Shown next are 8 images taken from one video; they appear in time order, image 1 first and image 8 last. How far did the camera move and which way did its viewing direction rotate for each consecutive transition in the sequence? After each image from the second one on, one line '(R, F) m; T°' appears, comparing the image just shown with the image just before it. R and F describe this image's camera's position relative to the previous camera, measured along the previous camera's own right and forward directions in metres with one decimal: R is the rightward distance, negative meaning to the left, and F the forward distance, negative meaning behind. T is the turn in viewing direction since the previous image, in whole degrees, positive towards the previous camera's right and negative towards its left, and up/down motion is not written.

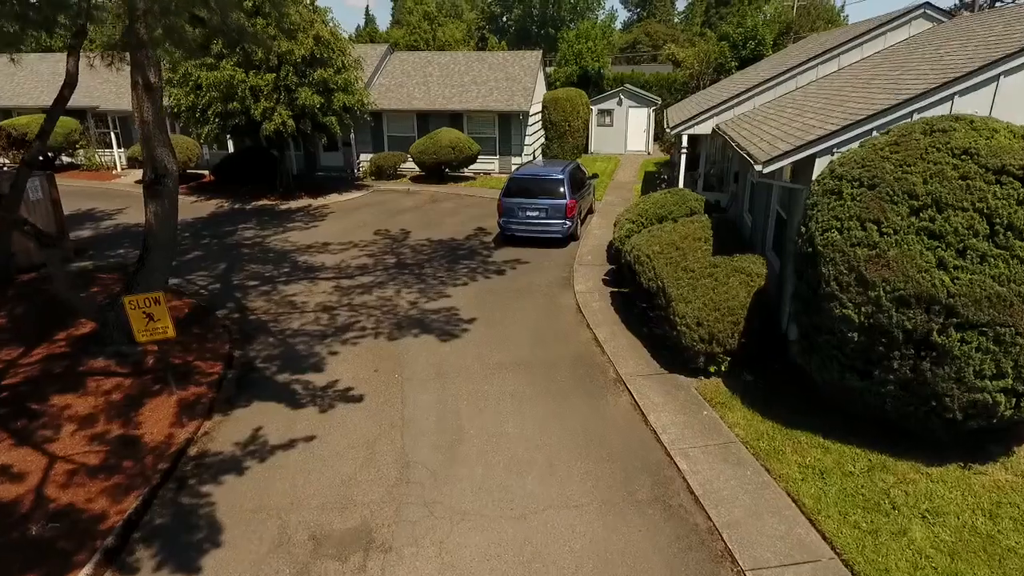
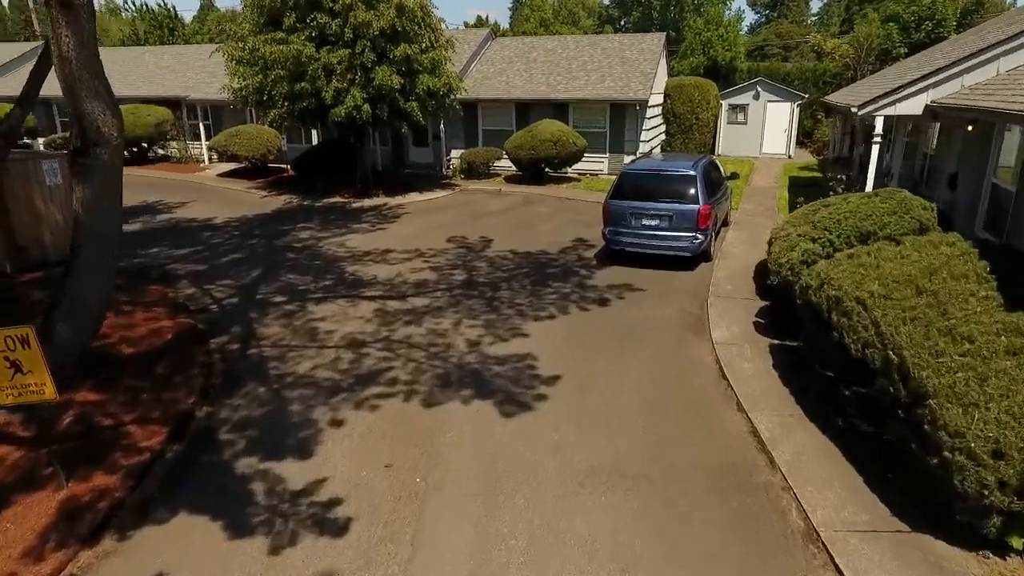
(0.0, +3.5) m; -9°
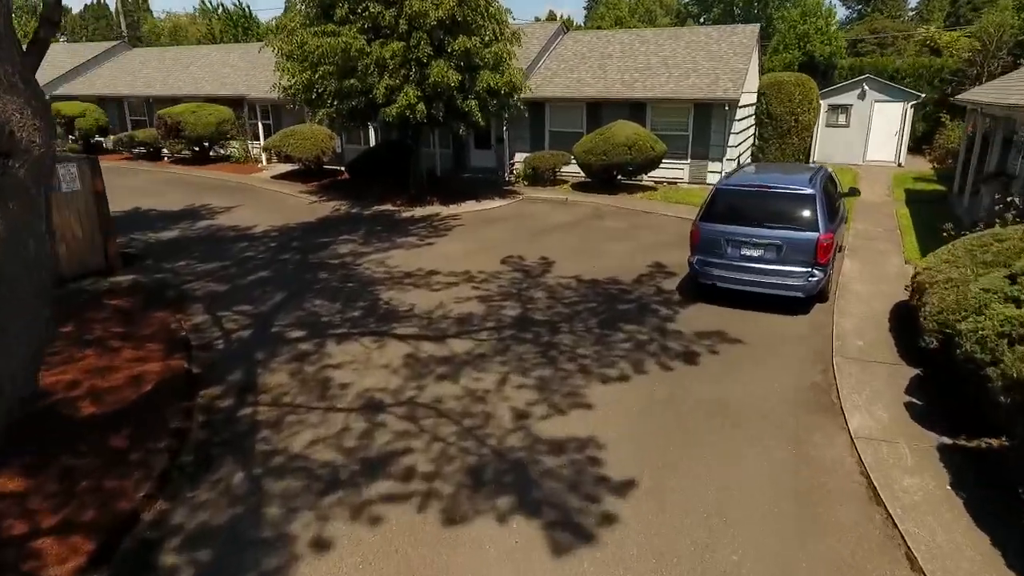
(0.0, +1.9) m; -6°
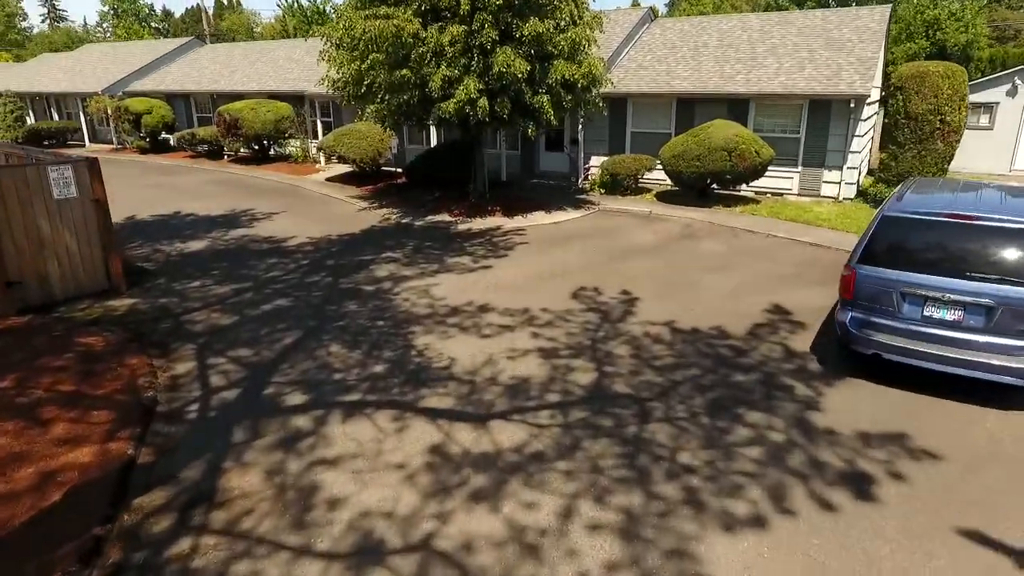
(-0.1, +2.3) m; -6°
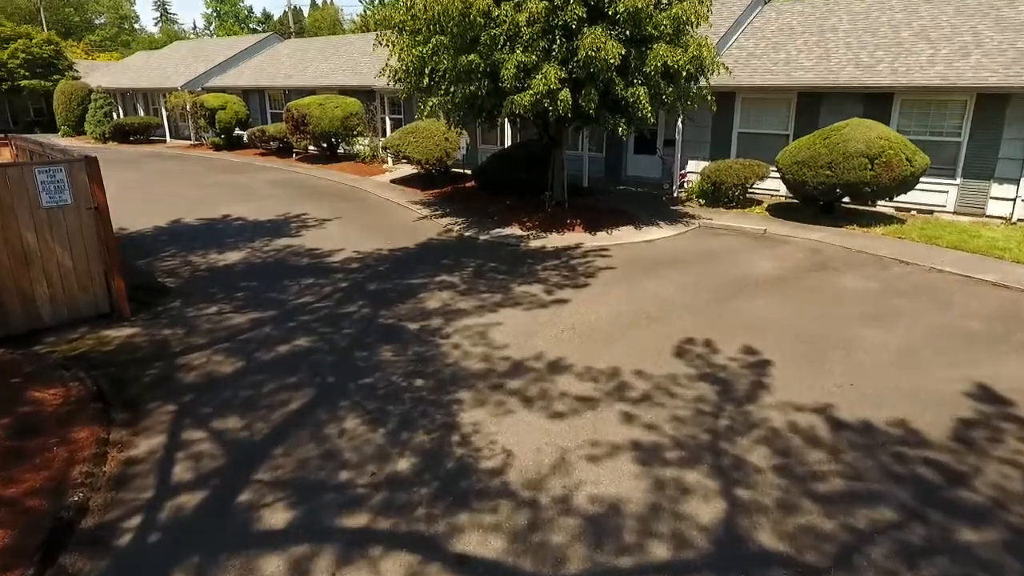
(-0.1, +2.2) m; -7°
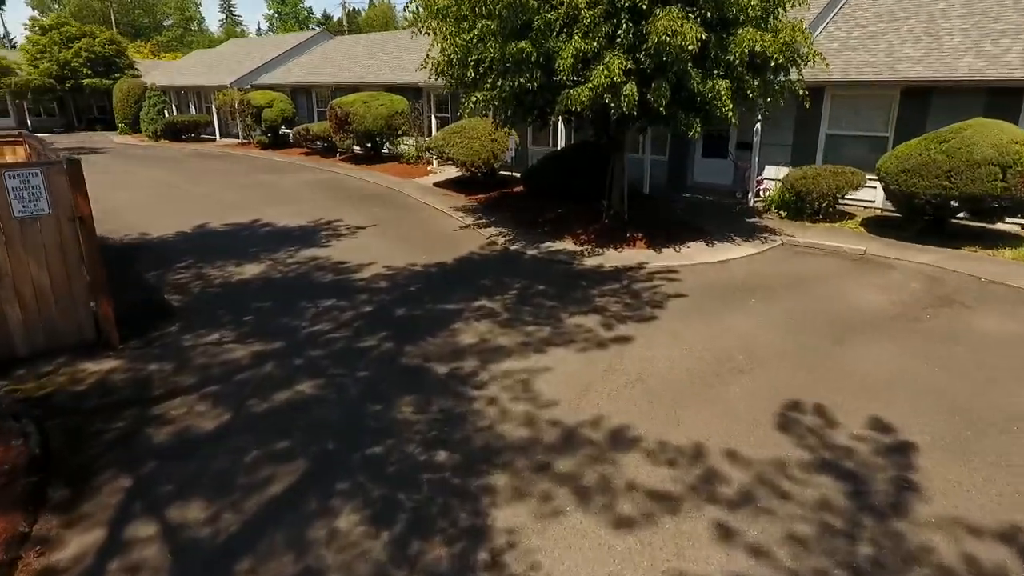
(0.0, +1.5) m; -4°
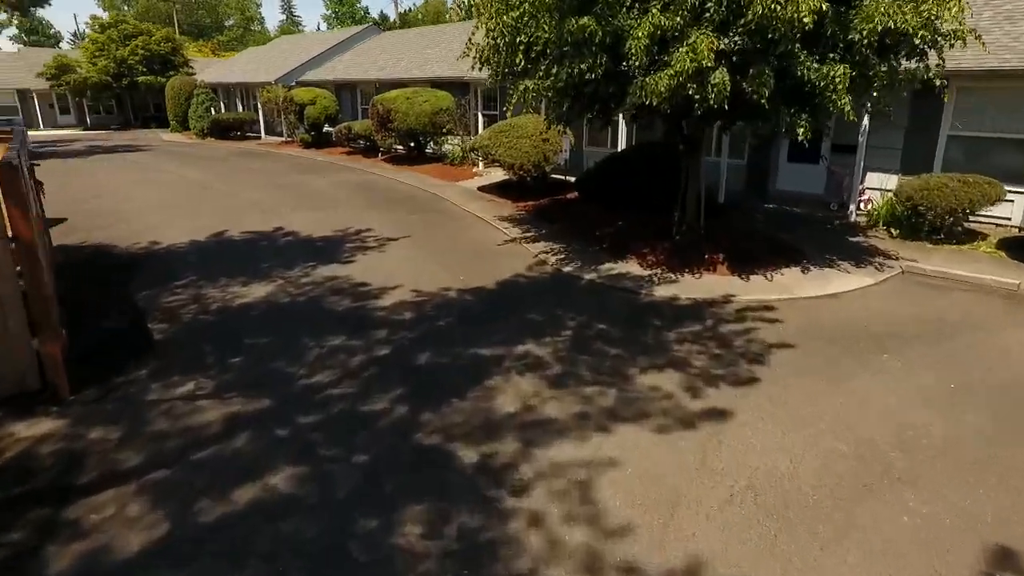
(-0.1, +1.7) m; -4°
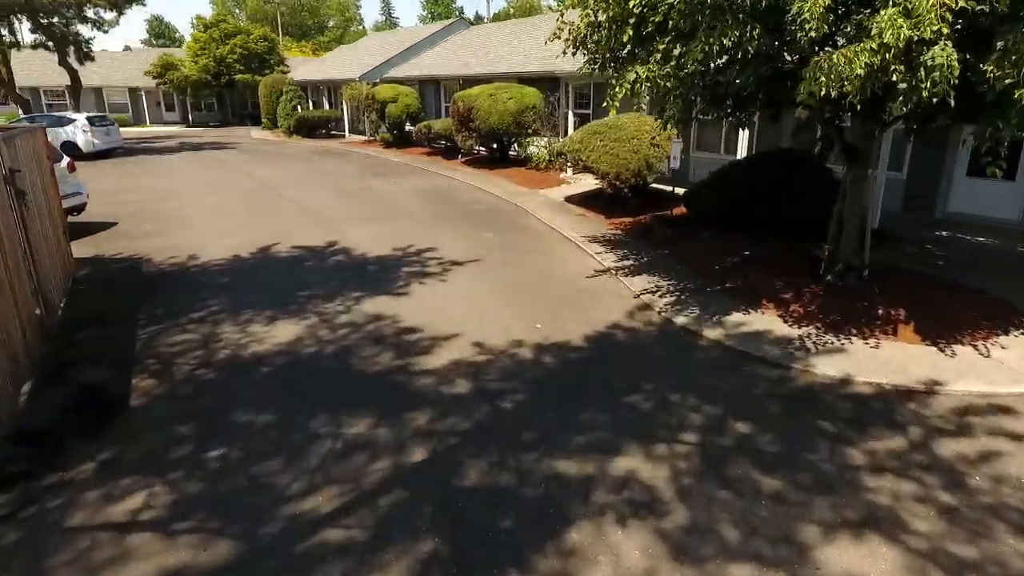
(-0.1, +2.1) m; -7°
